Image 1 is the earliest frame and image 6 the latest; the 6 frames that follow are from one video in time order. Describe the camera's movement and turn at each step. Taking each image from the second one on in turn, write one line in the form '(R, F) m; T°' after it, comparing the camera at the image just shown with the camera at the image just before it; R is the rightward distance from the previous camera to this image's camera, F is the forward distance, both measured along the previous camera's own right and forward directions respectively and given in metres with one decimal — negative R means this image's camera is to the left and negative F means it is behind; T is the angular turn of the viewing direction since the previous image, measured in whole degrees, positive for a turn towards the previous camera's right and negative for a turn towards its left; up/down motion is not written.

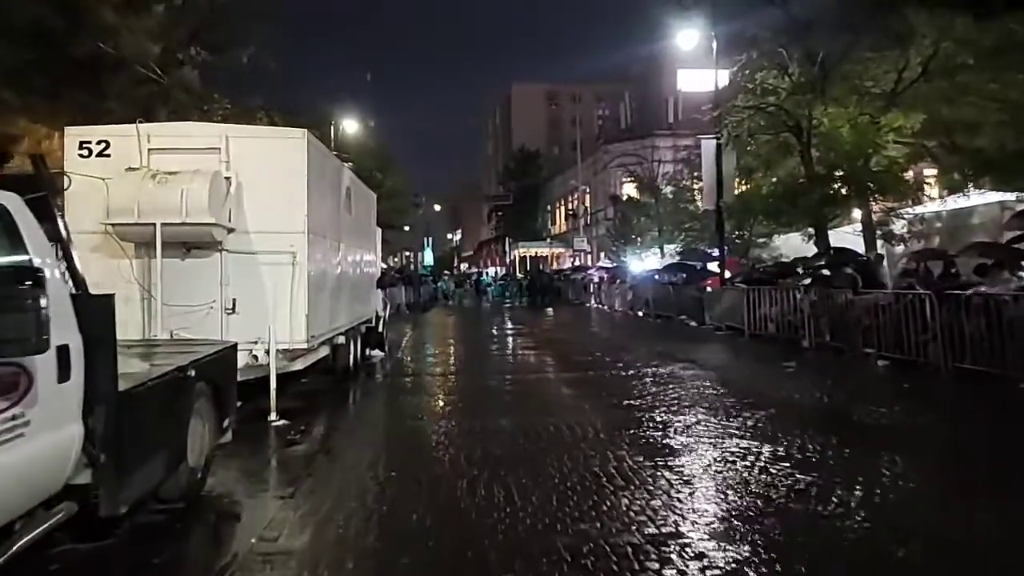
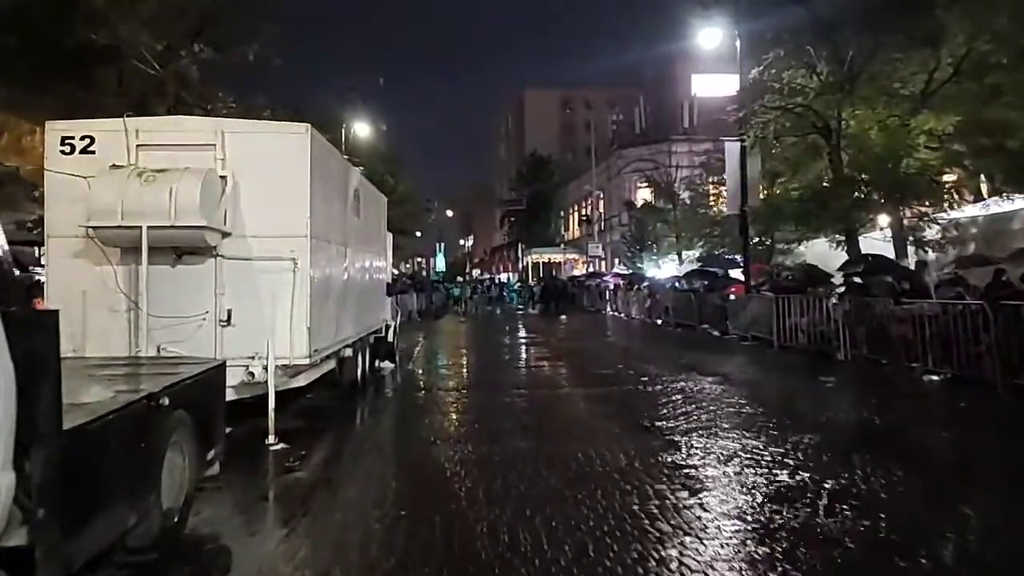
(-0.1, +1.0) m; -1°
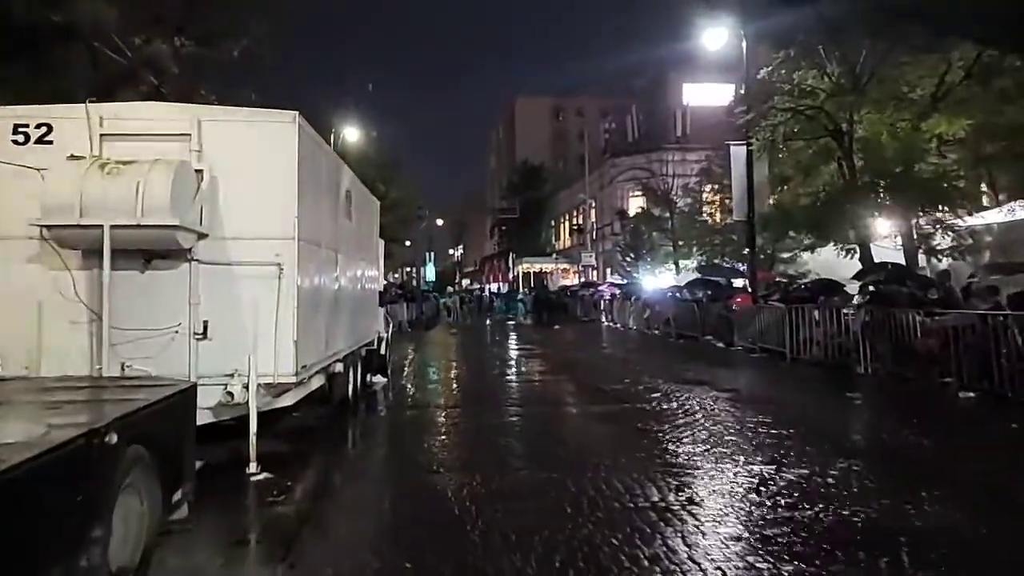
(-0.2, +1.1) m; +1°
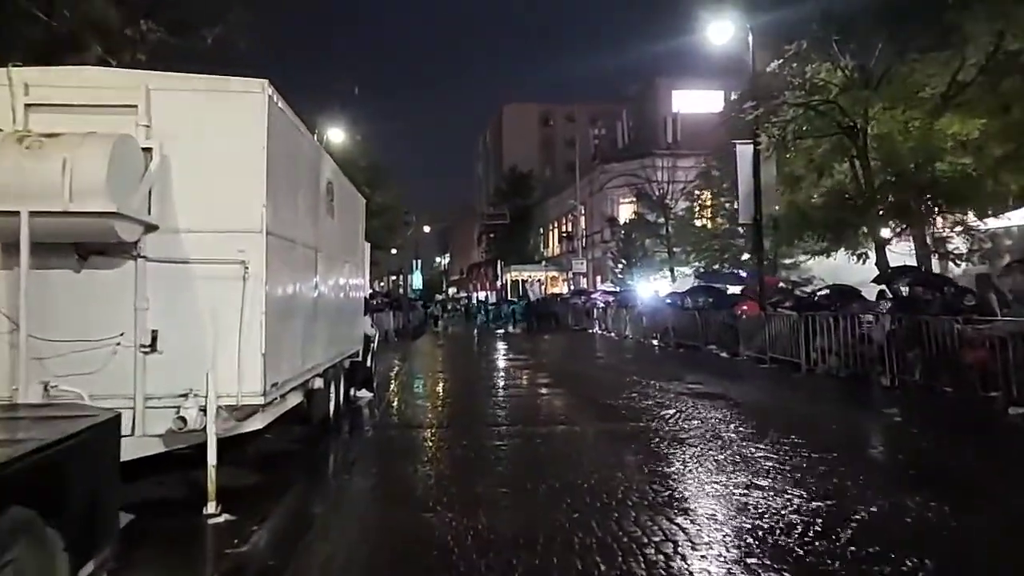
(-0.2, +1.4) m; +1°
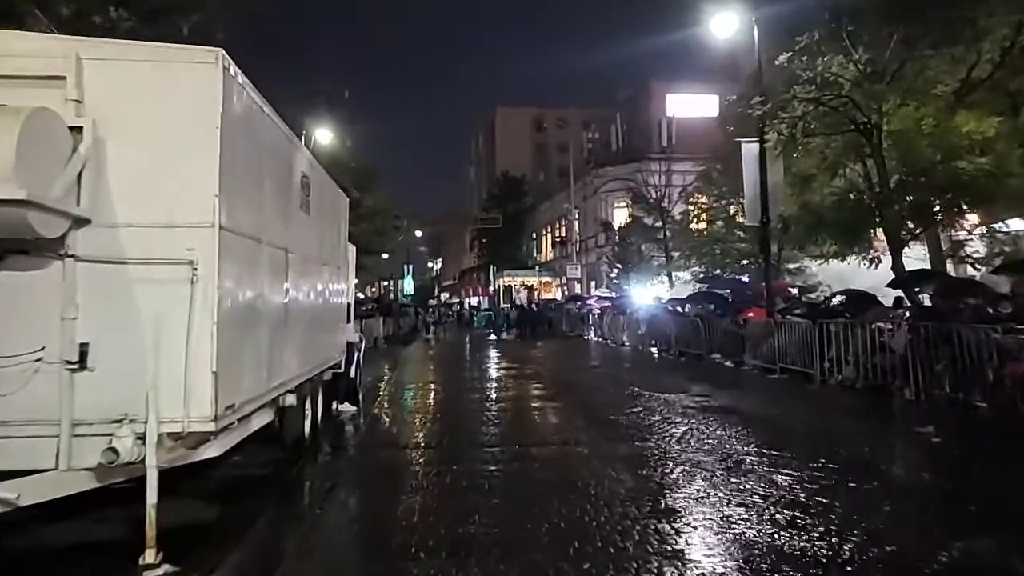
(0.0, +1.1) m; 0°
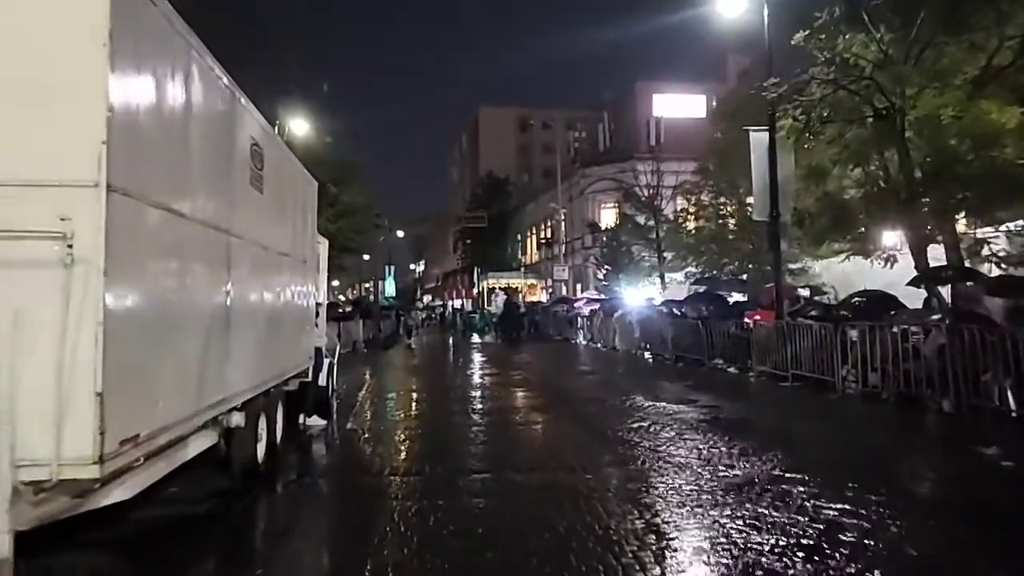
(-0.1, +1.8) m; +1°
